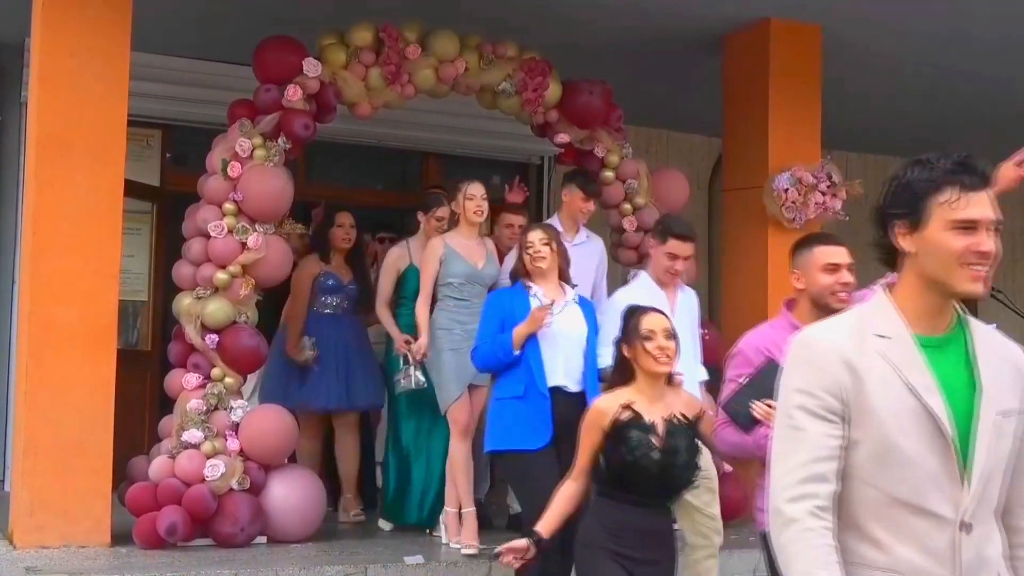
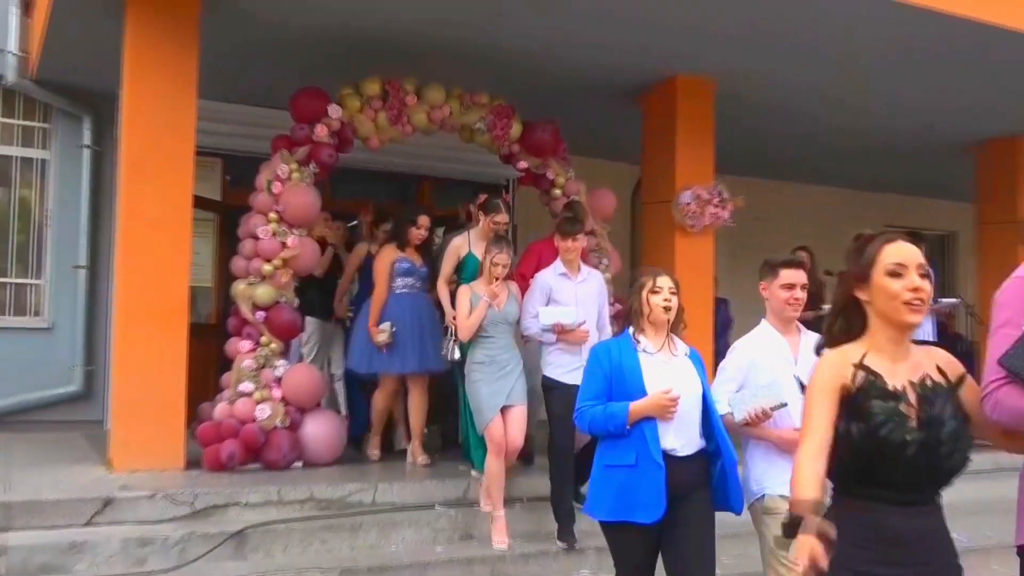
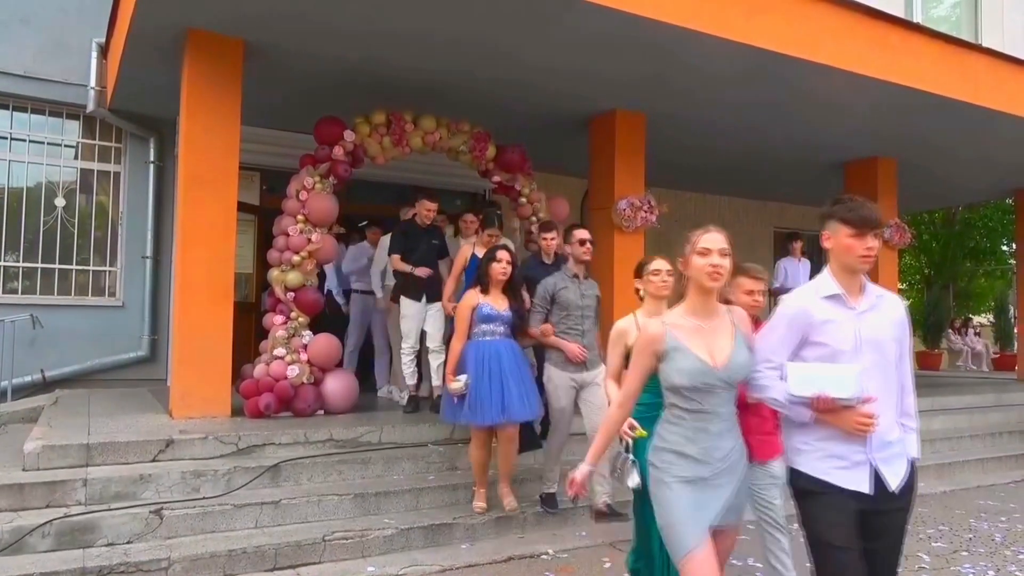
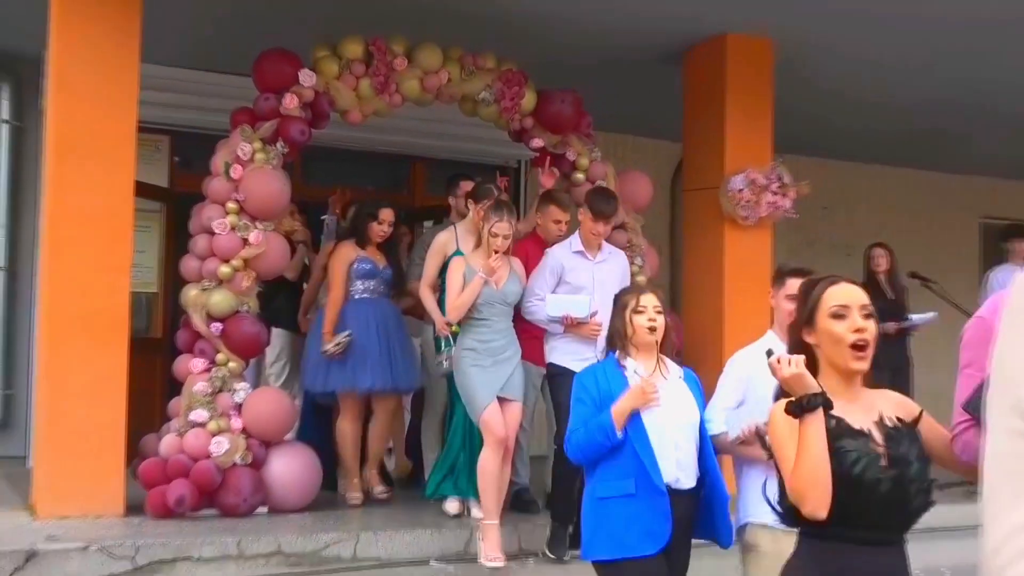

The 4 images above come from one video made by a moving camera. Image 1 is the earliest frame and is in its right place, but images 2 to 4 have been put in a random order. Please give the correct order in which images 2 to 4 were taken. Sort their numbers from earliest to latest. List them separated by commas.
4, 2, 3
